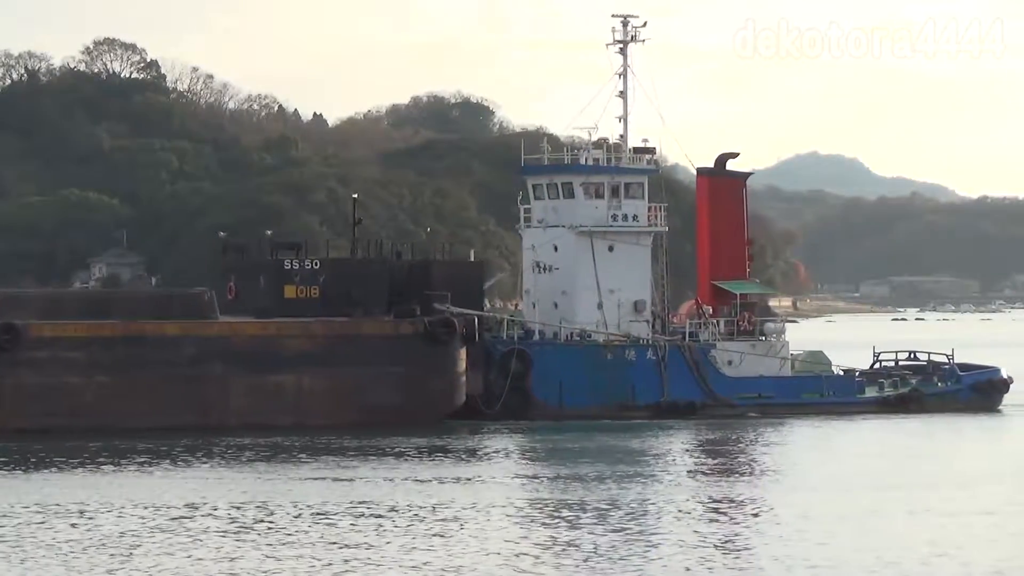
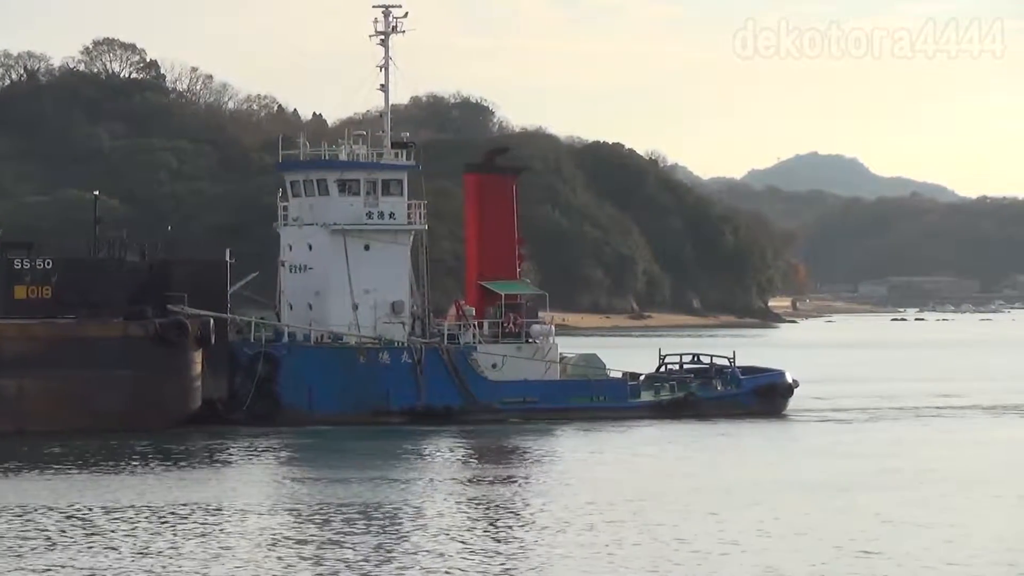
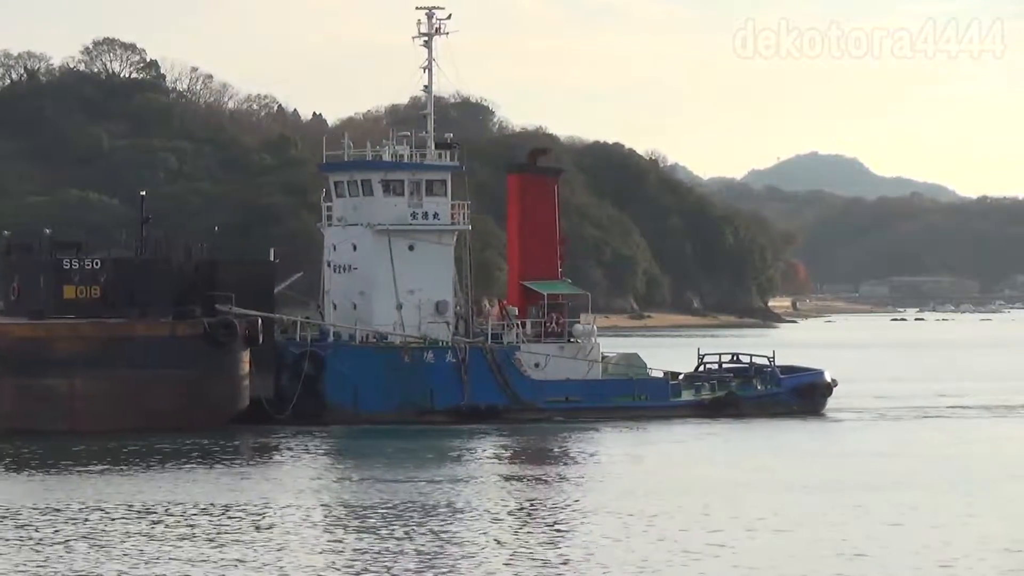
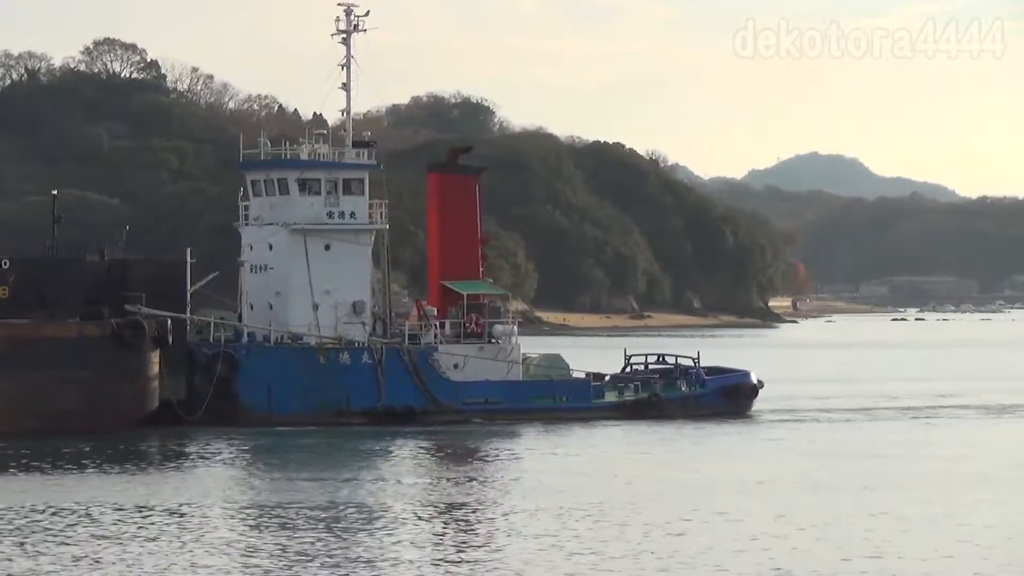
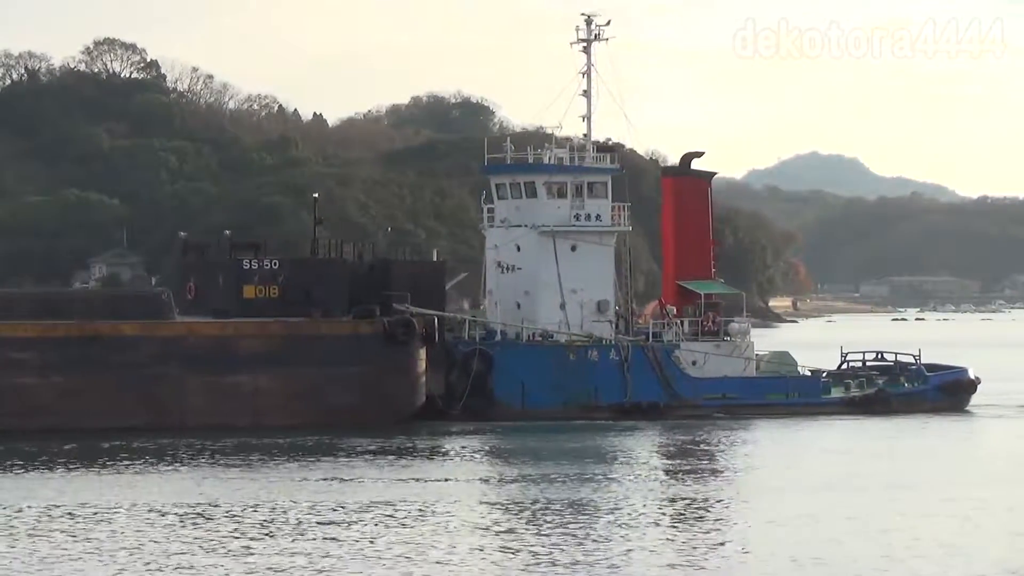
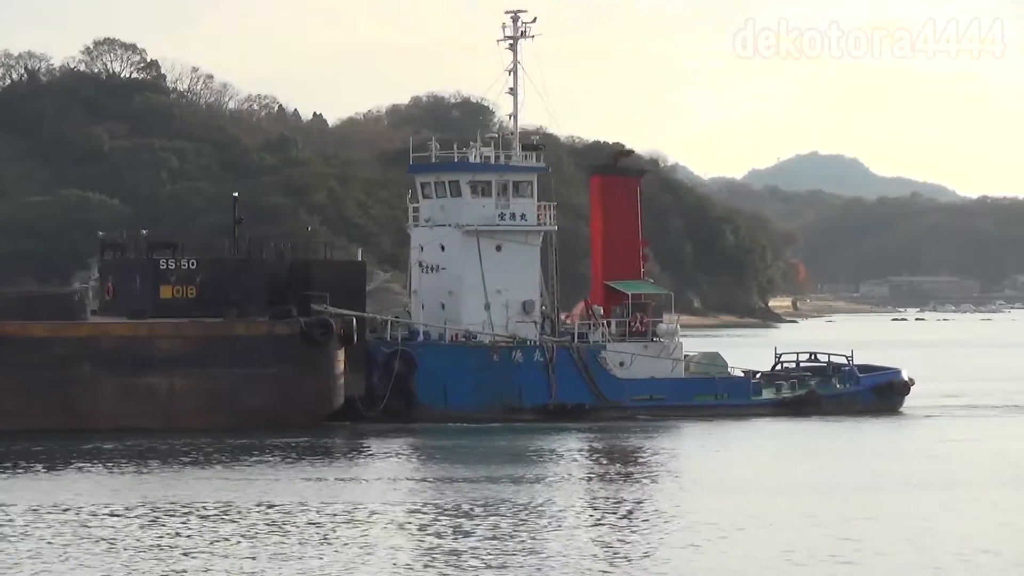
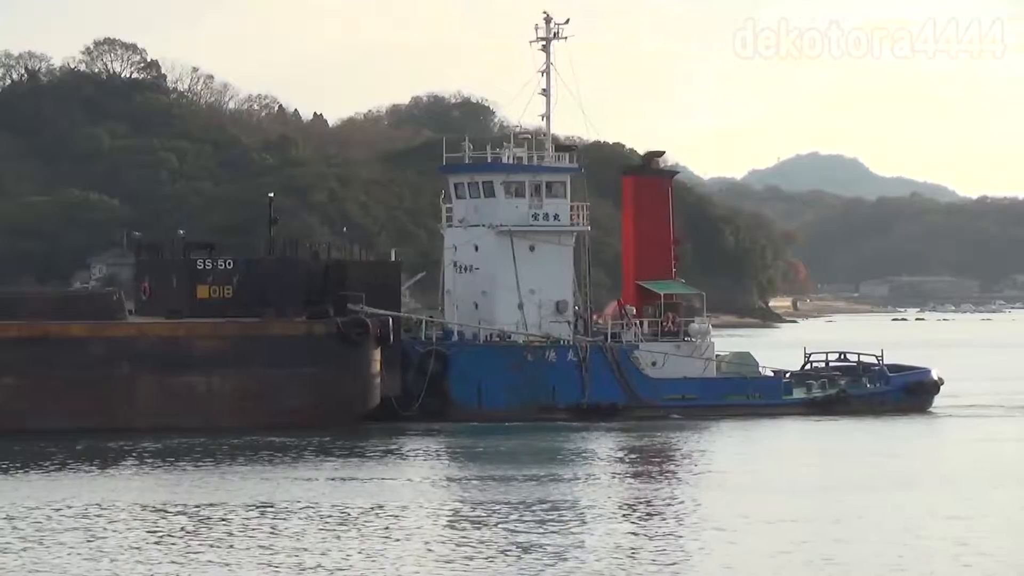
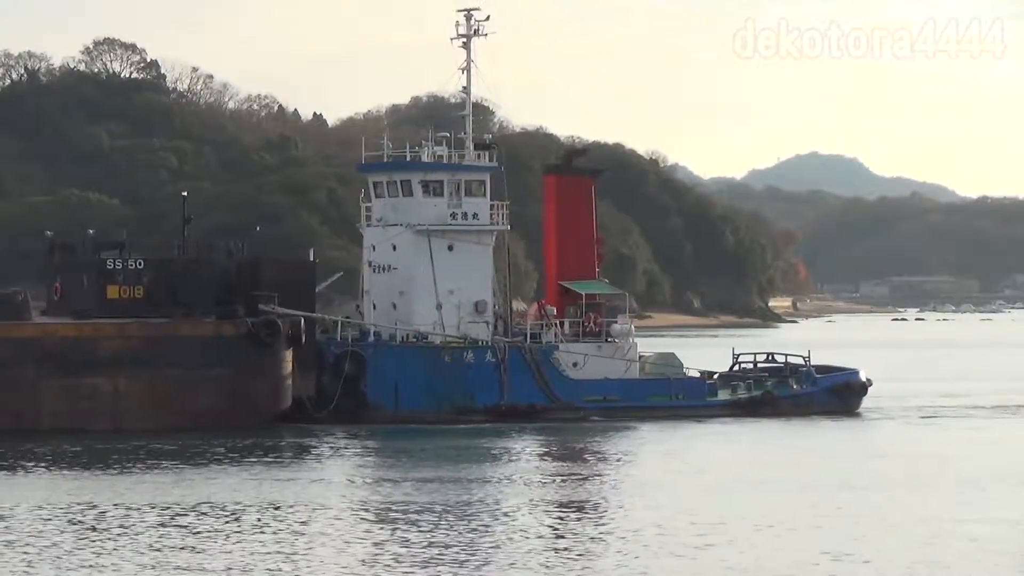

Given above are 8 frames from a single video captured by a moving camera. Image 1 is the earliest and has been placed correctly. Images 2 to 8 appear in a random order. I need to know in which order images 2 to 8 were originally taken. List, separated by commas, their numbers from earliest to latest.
5, 7, 6, 8, 3, 2, 4
